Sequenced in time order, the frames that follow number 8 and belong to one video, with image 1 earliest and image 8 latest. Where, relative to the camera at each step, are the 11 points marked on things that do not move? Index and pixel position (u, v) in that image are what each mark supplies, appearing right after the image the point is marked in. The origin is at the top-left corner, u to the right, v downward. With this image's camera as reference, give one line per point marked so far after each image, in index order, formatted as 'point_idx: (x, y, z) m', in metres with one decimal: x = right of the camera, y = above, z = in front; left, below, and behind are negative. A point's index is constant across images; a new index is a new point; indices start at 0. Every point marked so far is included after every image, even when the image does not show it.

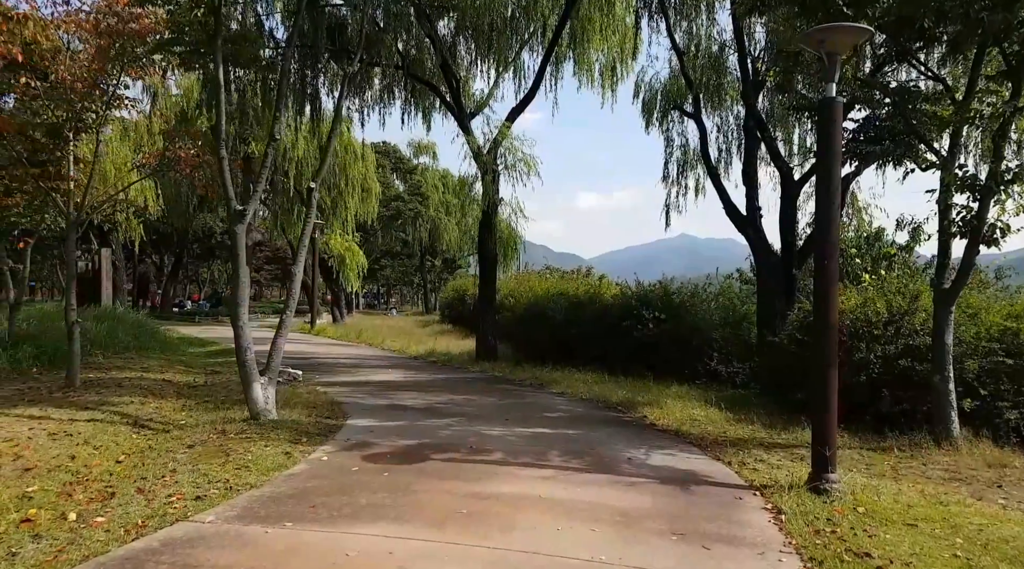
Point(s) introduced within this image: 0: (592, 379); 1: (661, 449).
0: (+1.2, -1.4, +13.3) m
1: (+1.4, -1.5, +8.1) m
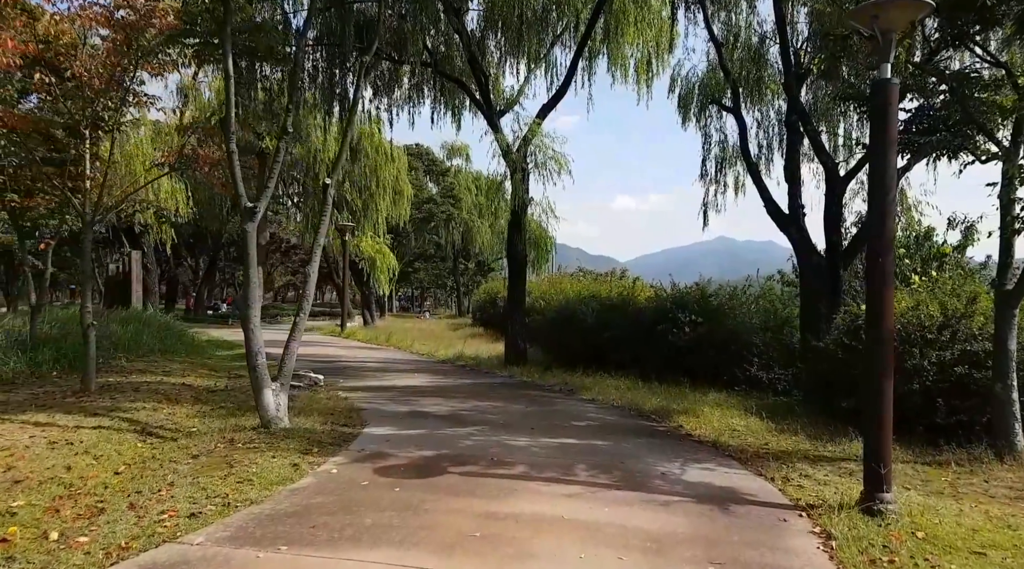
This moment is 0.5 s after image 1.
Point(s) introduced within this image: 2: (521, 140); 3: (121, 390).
0: (+1.6, -1.5, +12.7) m
1: (+1.6, -1.5, +7.5) m
2: (+0.2, +2.6, +15.6) m
3: (-5.0, -1.3, +11.2) m
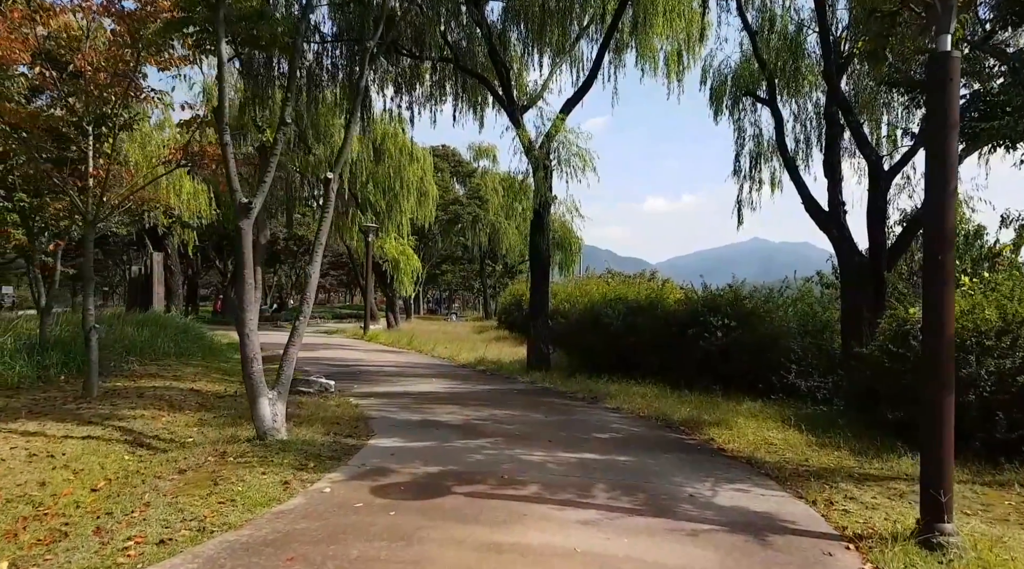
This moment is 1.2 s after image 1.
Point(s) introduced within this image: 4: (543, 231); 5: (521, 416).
0: (+1.9, -1.5, +12.0) m
1: (+1.7, -1.5, +6.8) m
2: (+0.6, +2.5, +15.0) m
3: (-4.8, -1.4, +10.8) m
4: (+0.5, +1.0, +15.4) m
5: (+0.1, -1.5, +9.9) m
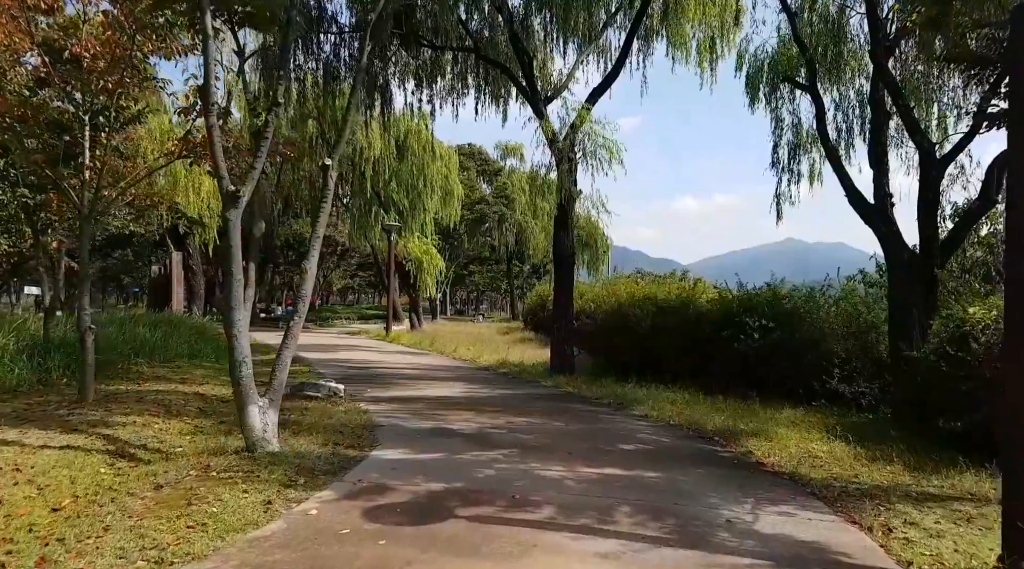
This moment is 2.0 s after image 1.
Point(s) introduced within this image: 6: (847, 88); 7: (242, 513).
0: (+2.2, -1.5, +11.2) m
1: (+1.8, -1.5, +6.0) m
2: (+0.9, +2.6, +14.2) m
3: (-4.5, -1.3, +10.2) m
4: (+0.9, +1.0, +14.7) m
5: (+0.3, -1.5, +9.2) m
6: (+5.2, +3.0, +13.5) m
7: (-1.6, -1.4, +5.2) m
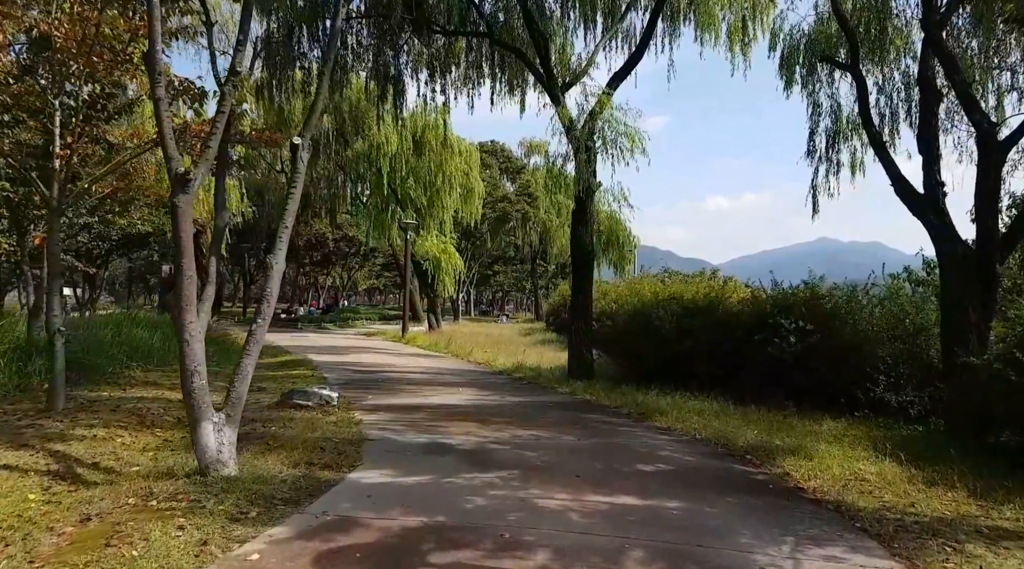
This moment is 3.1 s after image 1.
0: (+2.3, -1.4, +10.1) m
1: (+1.7, -1.5, +5.0) m
2: (+1.1, +2.6, +13.2) m
3: (-4.5, -1.3, +9.4) m
4: (+1.2, +1.0, +13.7) m
5: (+0.3, -1.4, +8.2) m
6: (+5.3, +3.0, +12.3) m
7: (-1.7, -1.3, +4.3) m
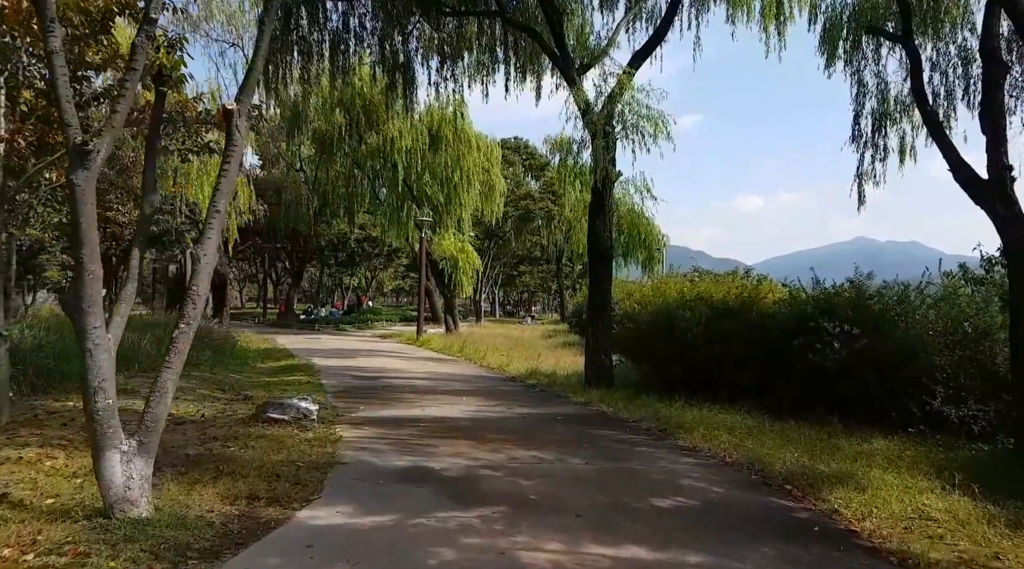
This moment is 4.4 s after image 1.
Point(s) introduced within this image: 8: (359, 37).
0: (+2.3, -1.4, +8.9) m
1: (+1.6, -1.5, +3.8) m
2: (+1.3, +2.6, +12.0) m
3: (-4.4, -1.3, +8.4) m
4: (+1.3, +1.0, +12.5) m
5: (+0.3, -1.4, +7.0) m
6: (+5.5, +3.1, +11.0) m
7: (-1.8, -1.3, +3.2) m
8: (-2.3, +3.8, +13.5) m
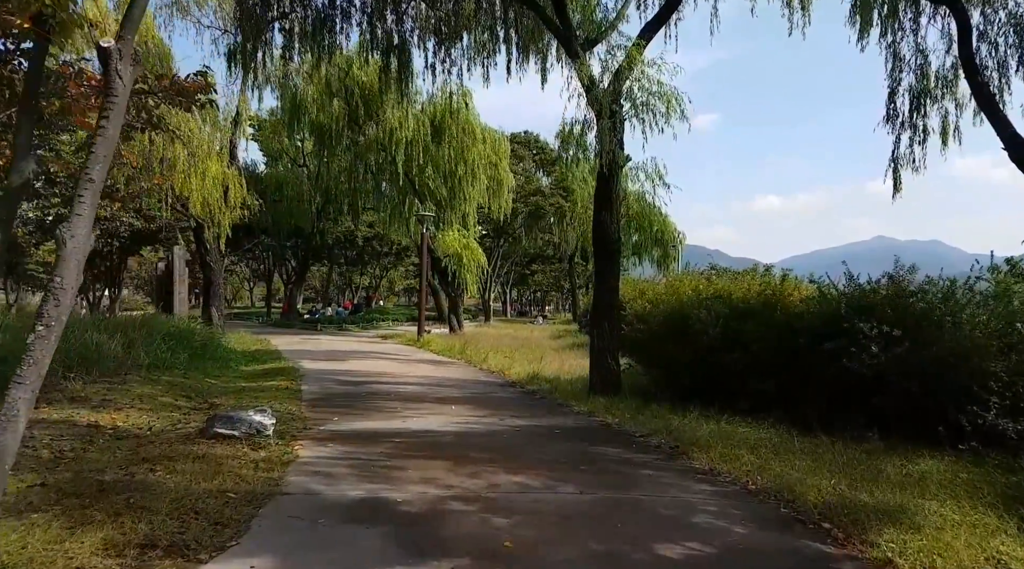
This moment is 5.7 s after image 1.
0: (+2.2, -1.4, +7.7) m
1: (+1.4, -1.4, +2.6) m
2: (+1.2, +2.6, +10.8) m
3: (-4.6, -1.3, +7.3) m
4: (+1.3, +1.0, +11.3) m
5: (+0.2, -1.4, +5.8) m
6: (+5.4, +3.1, +9.7) m
7: (-2.1, -1.3, +2.0) m
8: (-2.4, +3.9, +12.4) m
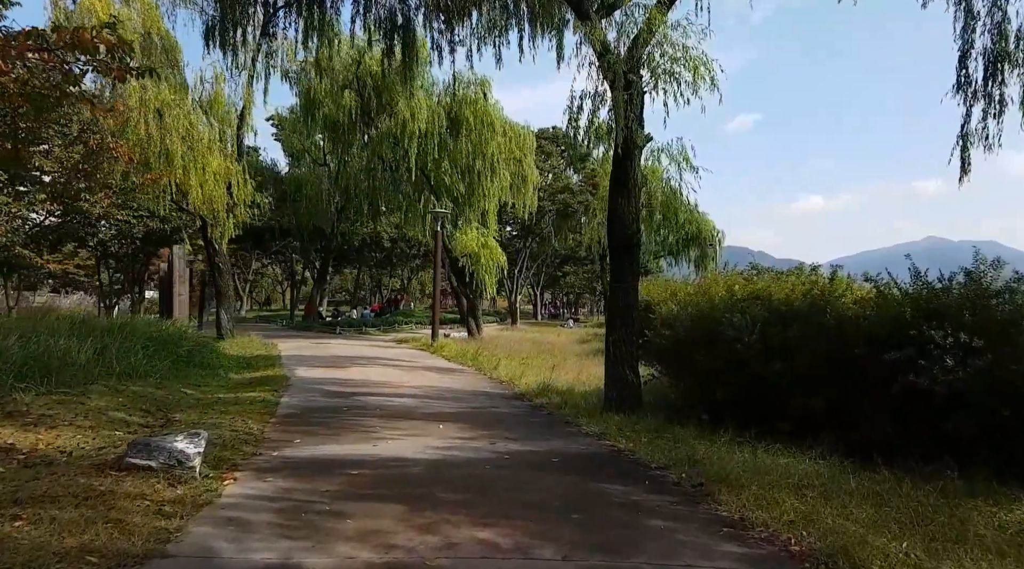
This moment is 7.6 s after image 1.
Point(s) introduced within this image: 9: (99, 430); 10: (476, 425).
0: (+2.1, -1.4, +6.1) m
1: (+1.1, -1.4, +1.0) m
2: (+1.2, +2.7, +9.3) m
3: (-4.7, -1.2, +6.0) m
4: (+1.3, +1.1, +9.8) m
5: (0.0, -1.4, +4.4) m
6: (+5.3, +3.1, +8.0) m
7: (-2.4, -1.2, +0.7) m
8: (-2.3, +3.9, +11.1) m
9: (-3.9, -1.4, +8.2) m
10: (-0.3, -1.4, +8.8) m
